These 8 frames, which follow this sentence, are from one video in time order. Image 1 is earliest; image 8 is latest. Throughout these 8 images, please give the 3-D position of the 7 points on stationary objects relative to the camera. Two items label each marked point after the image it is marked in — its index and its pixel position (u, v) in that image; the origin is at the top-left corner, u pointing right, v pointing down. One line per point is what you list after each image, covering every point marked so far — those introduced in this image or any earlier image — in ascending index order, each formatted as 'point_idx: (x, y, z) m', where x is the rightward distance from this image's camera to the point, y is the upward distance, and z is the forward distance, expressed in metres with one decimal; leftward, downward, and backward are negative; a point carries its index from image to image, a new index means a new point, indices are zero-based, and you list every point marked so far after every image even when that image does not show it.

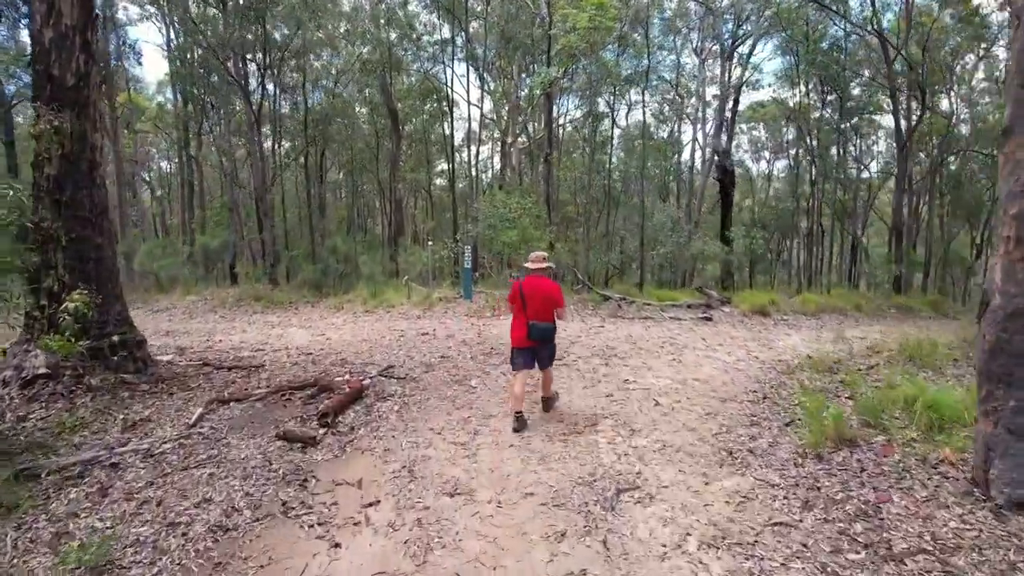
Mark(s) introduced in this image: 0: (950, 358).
0: (+5.4, -0.9, +8.2) m
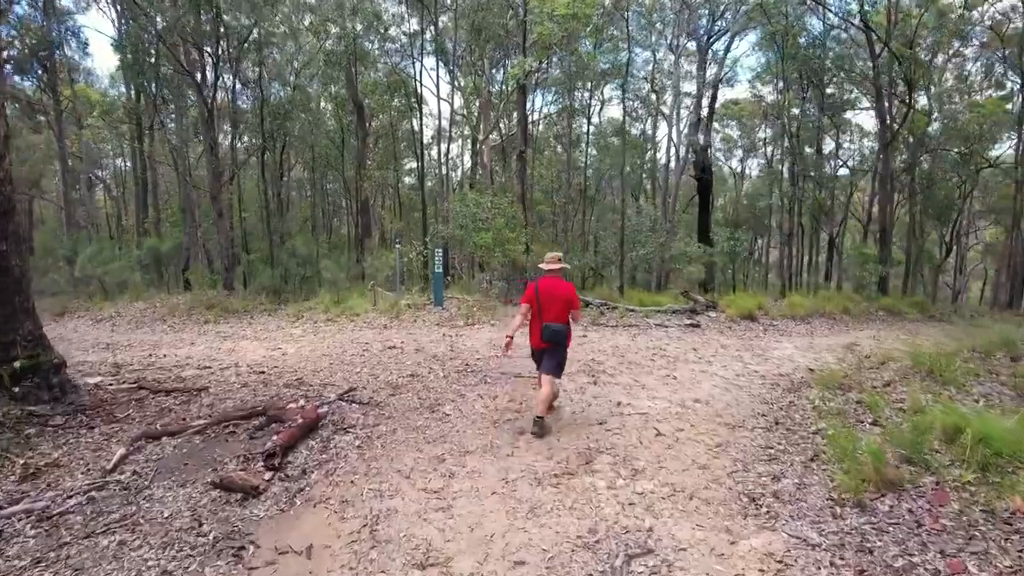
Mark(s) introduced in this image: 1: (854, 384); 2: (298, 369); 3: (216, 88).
0: (+5.1, -0.9, +7.5) m
1: (+3.8, -1.1, +7.4) m
2: (-2.8, -1.1, +8.8) m
3: (-8.2, +5.6, +18.7) m
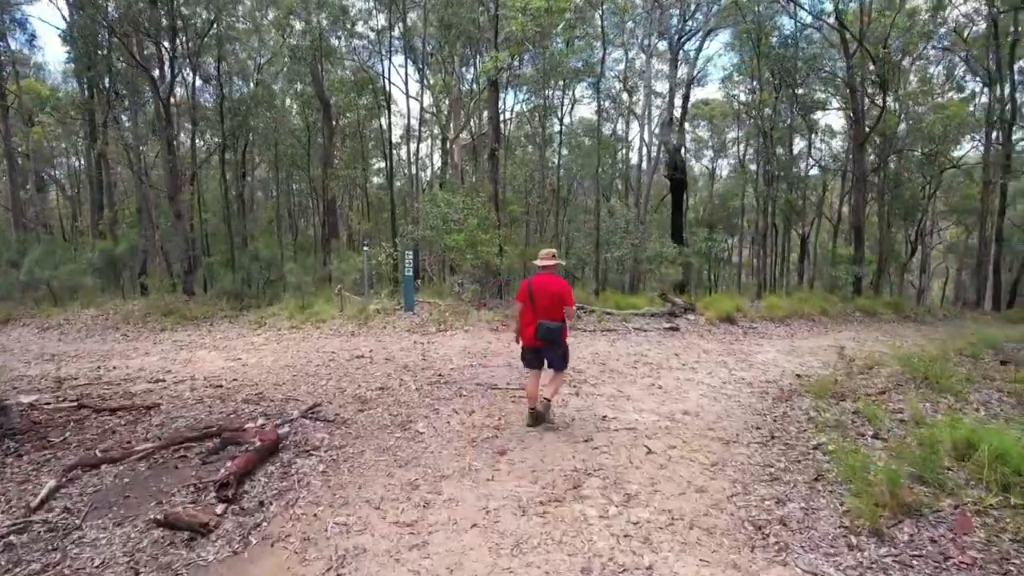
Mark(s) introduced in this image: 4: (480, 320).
0: (+4.9, -1.0, +7.2) m
1: (+3.6, -1.1, +7.1) m
2: (-3.1, -1.1, +8.2) m
3: (-9.0, +5.4, +17.9) m
4: (-0.6, -0.5, +11.7) m
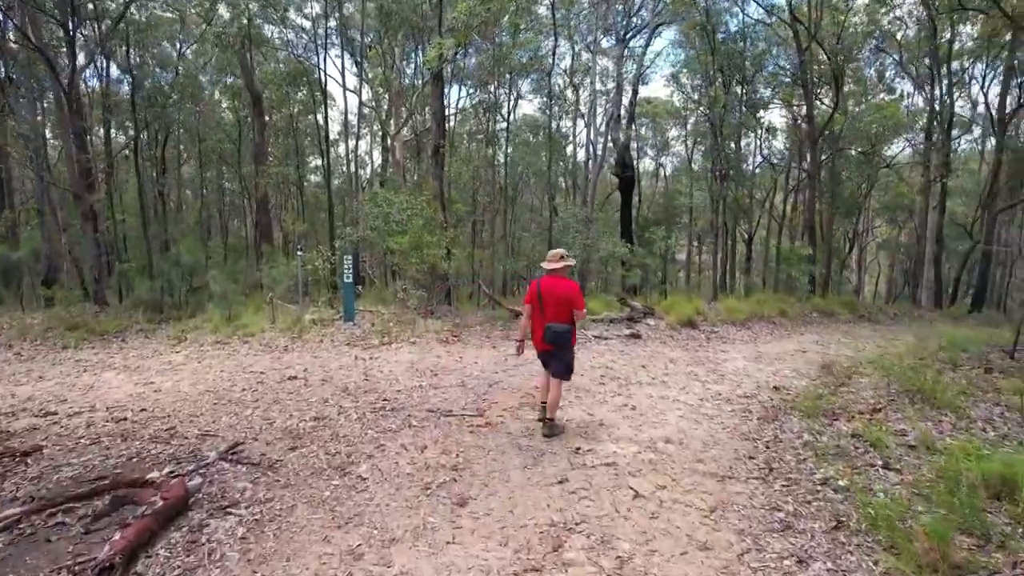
0: (+4.5, -1.0, +6.7) m
1: (+3.2, -1.2, +6.5) m
2: (-3.6, -1.3, +7.0) m
3: (-10.4, +5.2, +16.1) m
4: (-1.3, -0.7, +10.7) m
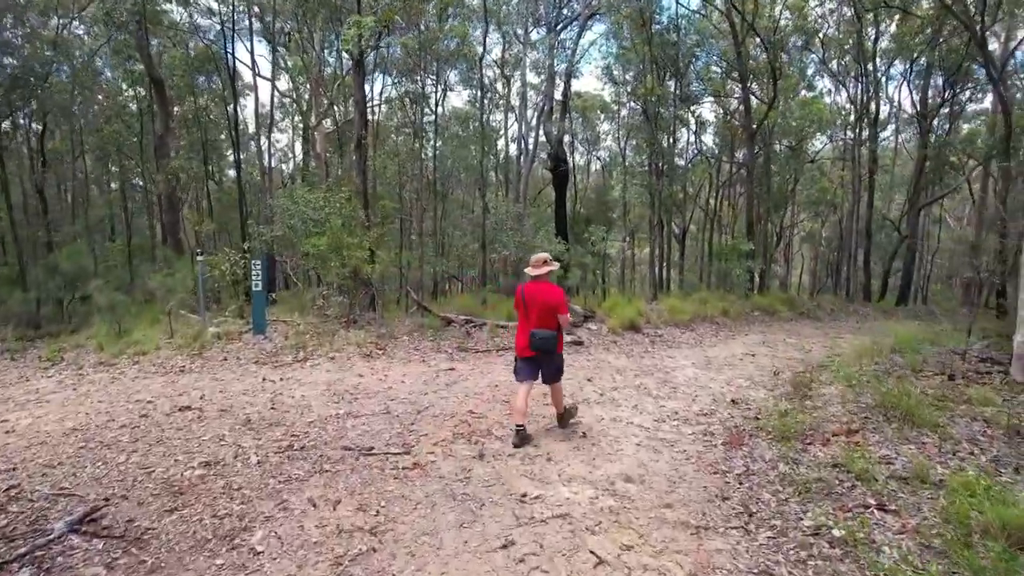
0: (+3.9, -1.1, +6.2) m
1: (+2.6, -1.2, +5.8) m
2: (-4.1, -1.5, +5.6) m
3: (-11.9, +5.0, +14.0) m
4: (-2.3, -0.8, +9.6) m
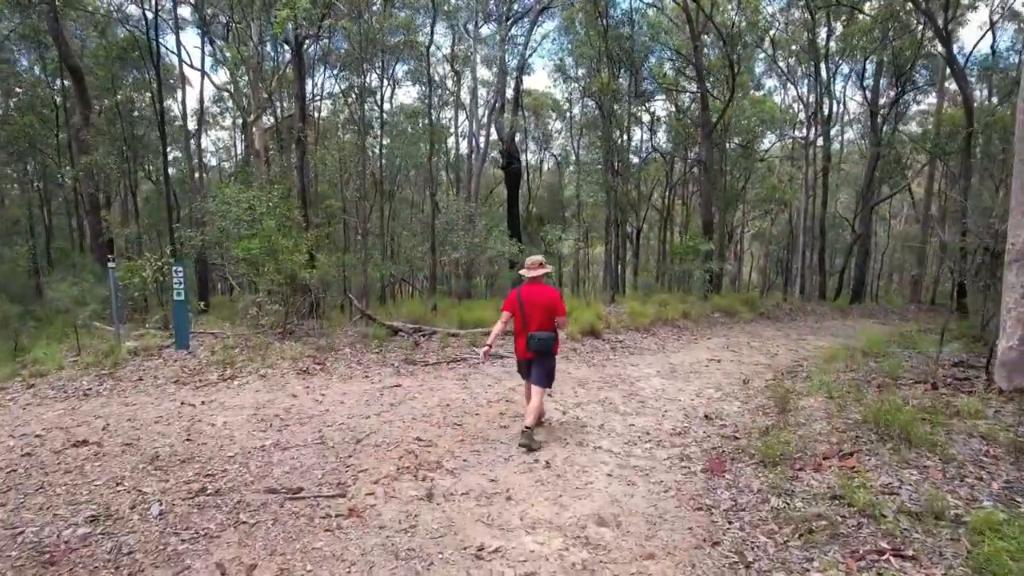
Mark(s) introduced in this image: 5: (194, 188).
0: (+3.5, -1.1, +5.7) m
1: (+2.2, -1.3, +5.2) m
2: (-4.5, -1.6, +4.6) m
3: (-12.9, +4.8, +12.4) m
4: (-2.9, -0.9, +8.7) m
5: (-9.2, +3.0, +19.5) m
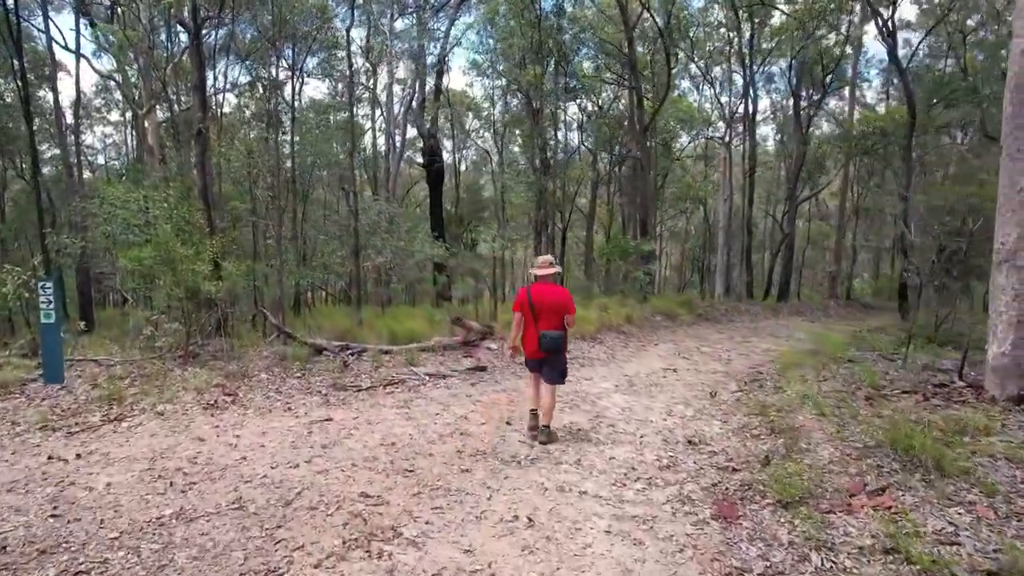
0: (+3.2, -1.1, +5.1) m
1: (+2.1, -1.4, +4.5) m
2: (-4.5, -1.8, +3.0) m
3: (-14.0, +4.4, +9.7) m
4: (-3.5, -1.1, +7.2) m
5: (-11.2, +2.6, +17.2) m
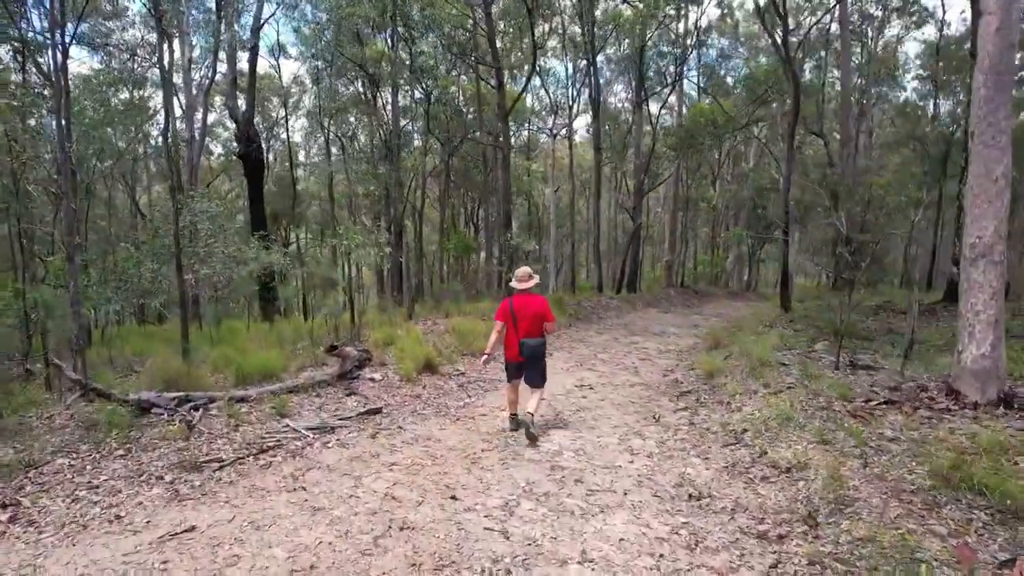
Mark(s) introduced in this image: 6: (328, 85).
0: (+3.1, -1.2, +4.4) m
1: (+2.1, -1.4, +3.5) m
2: (-3.7, -2.2, +0.2) m
3: (-15.0, +3.5, +3.9) m
4: (-4.0, -1.4, +4.6) m
5: (-14.3, +1.9, +12.0) m
6: (-5.3, +6.0, +19.7) m
